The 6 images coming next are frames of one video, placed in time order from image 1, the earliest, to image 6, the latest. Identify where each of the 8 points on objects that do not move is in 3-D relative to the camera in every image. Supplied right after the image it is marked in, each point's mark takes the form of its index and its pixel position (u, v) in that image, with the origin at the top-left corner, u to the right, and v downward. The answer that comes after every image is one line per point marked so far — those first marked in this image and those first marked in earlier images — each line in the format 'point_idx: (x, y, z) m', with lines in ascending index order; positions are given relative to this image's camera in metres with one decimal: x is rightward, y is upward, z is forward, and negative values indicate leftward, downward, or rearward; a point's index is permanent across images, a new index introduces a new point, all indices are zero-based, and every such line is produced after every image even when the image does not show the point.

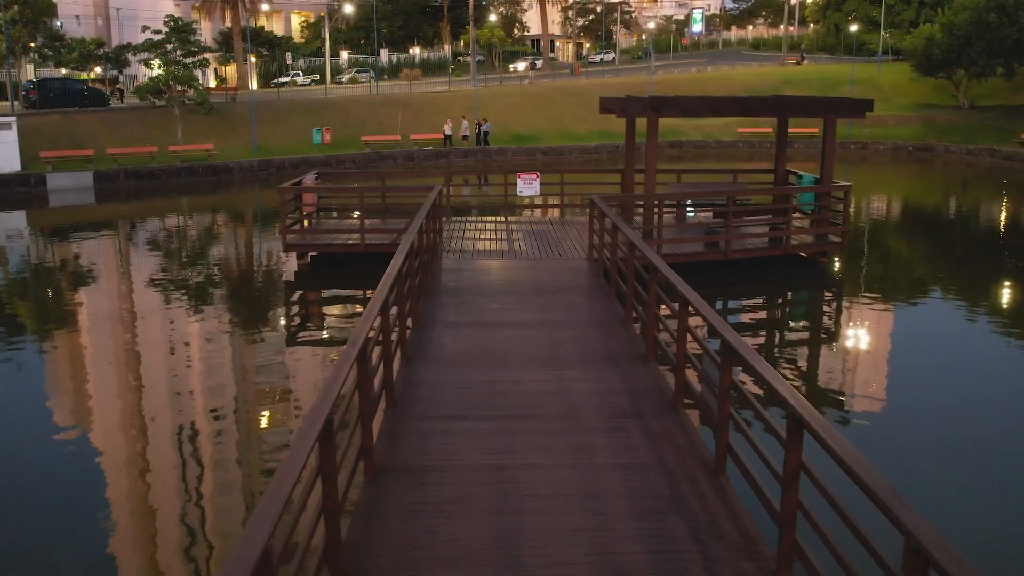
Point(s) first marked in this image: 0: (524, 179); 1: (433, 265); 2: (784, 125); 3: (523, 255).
0: (+0.2, +1.5, +13.7) m
1: (-0.8, +0.3, +10.0) m
2: (+3.6, +2.2, +13.0) m
3: (+0.1, +0.4, +10.5) m
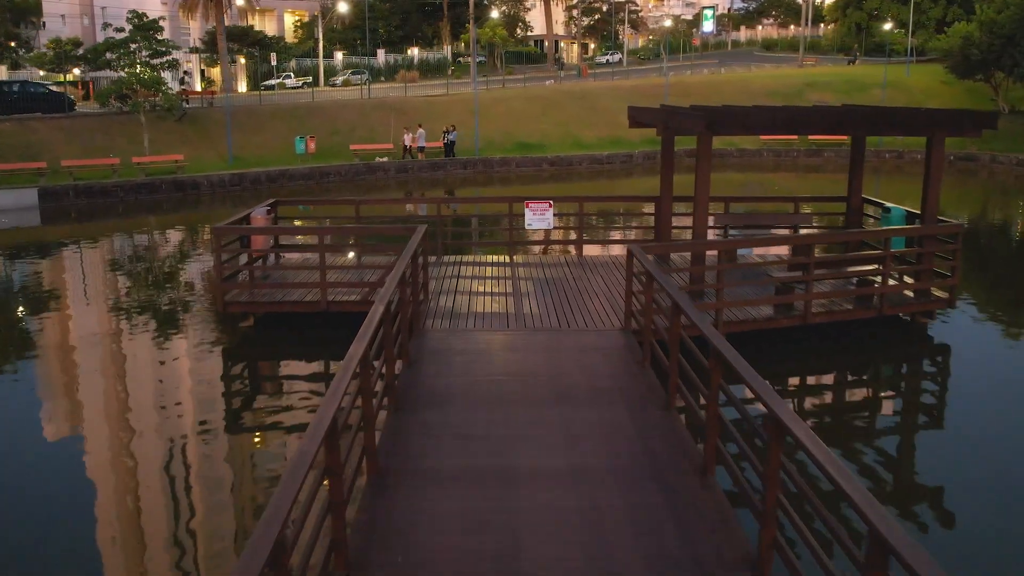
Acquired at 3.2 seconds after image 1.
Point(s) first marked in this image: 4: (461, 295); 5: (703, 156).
0: (+0.2, +0.9, +11.1) m
1: (-0.7, -0.4, +7.4) m
2: (+3.7, +1.5, +10.4) m
3: (+0.2, -0.3, +7.9) m
4: (-0.5, -0.1, +8.9) m
5: (+1.7, +1.1, +8.6) m
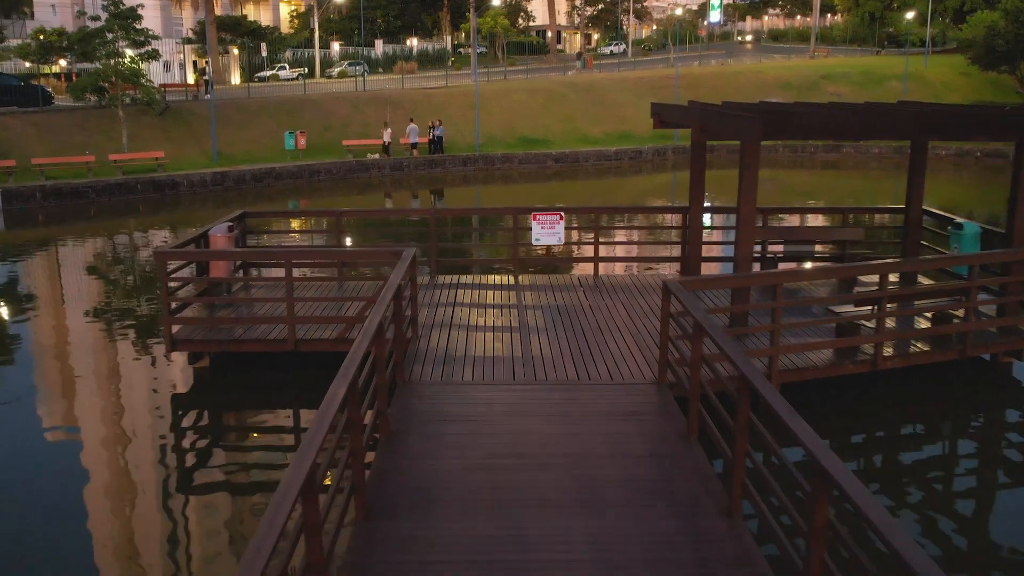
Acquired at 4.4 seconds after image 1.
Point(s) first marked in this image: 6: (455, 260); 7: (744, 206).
0: (+0.3, +0.7, +9.6) m
1: (-0.7, -0.6, +6.0) m
2: (+3.8, +1.3, +8.9) m
3: (+0.2, -0.5, +6.4) m
4: (-0.4, -0.3, +7.5) m
5: (+1.7, +0.9, +7.2) m
6: (-0.7, +0.3, +11.3) m
7: (+1.7, +0.6, +7.3) m
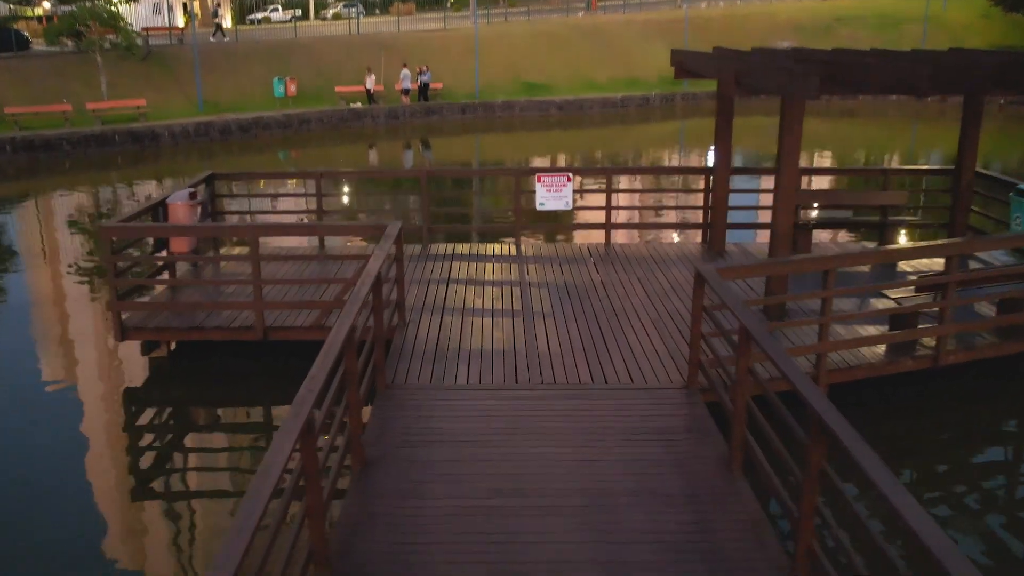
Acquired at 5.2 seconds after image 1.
0: (+0.3, +0.9, +8.6) m
1: (-0.7, -0.6, +5.0) m
2: (+3.8, +1.5, +7.9) m
3: (+0.2, -0.5, +5.5) m
4: (-0.4, -0.2, +6.5) m
5: (+1.7, +1.0, +6.1) m
6: (-0.7, +0.7, +10.3) m
7: (+1.7, +0.7, +6.3) m
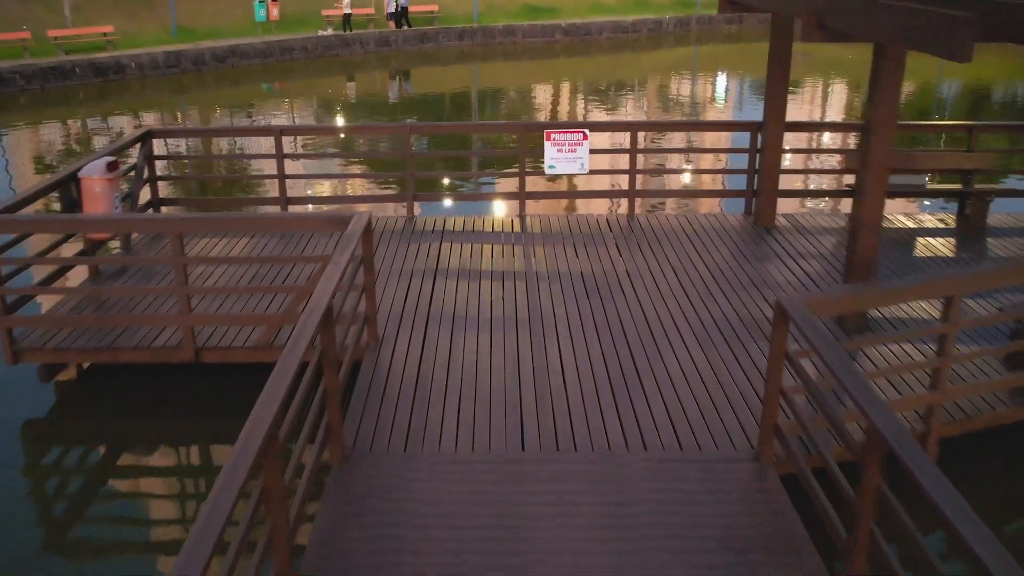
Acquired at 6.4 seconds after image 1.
0: (+0.3, +1.1, +7.1) m
1: (-0.6, -0.7, +3.6) m
2: (+3.8, +1.6, +6.3) m
3: (+0.3, -0.6, +4.1) m
4: (-0.4, -0.2, +5.1) m
5: (+1.8, +1.0, +4.6) m
6: (-0.6, +0.9, +8.8) m
7: (+1.8, +0.7, +4.7) m
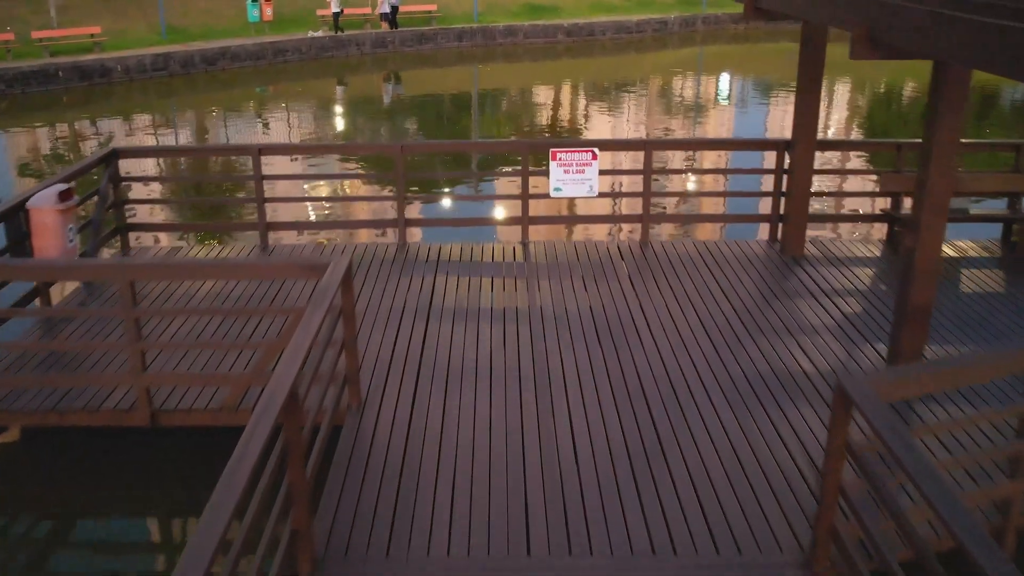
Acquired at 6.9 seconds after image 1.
0: (+0.3, +0.8, +6.5) m
1: (-0.6, -1.0, +3.0) m
2: (+3.8, +1.4, +5.7) m
3: (+0.3, -0.8, +3.5) m
4: (-0.4, -0.4, +4.5) m
5: (+1.8, +0.7, +4.0) m
6: (-0.6, +0.7, +8.1) m
7: (+1.8, +0.5, +4.1) m
